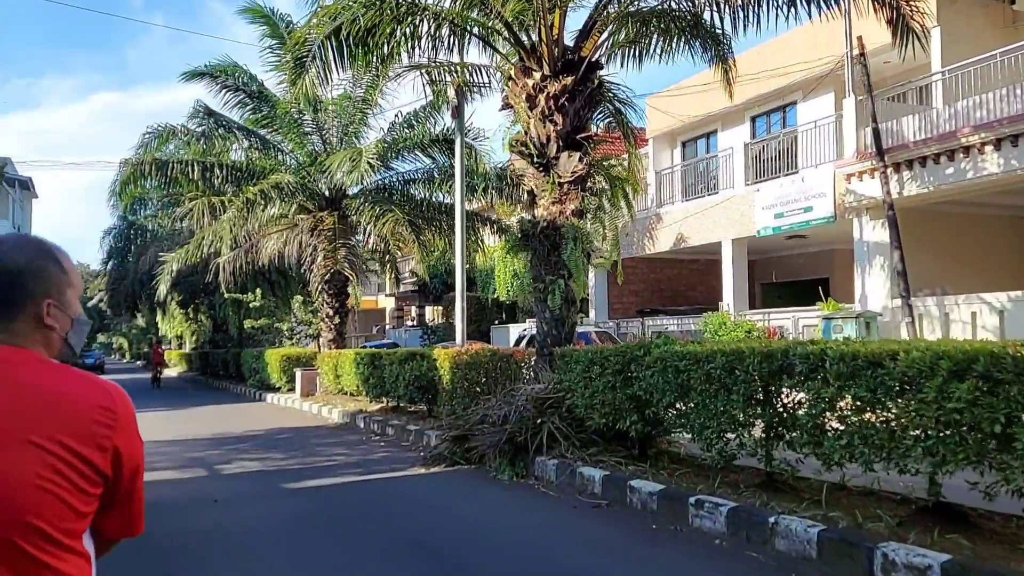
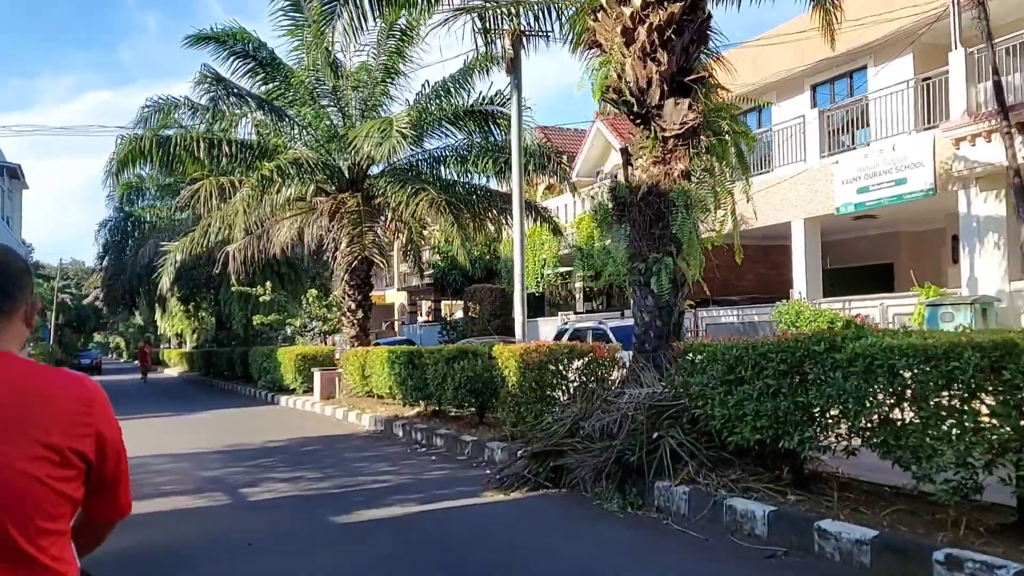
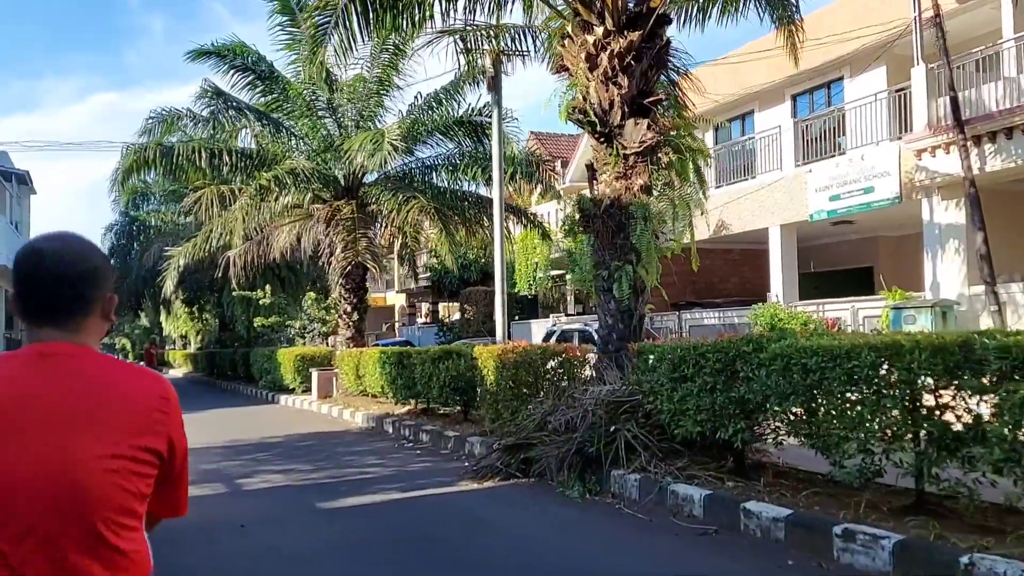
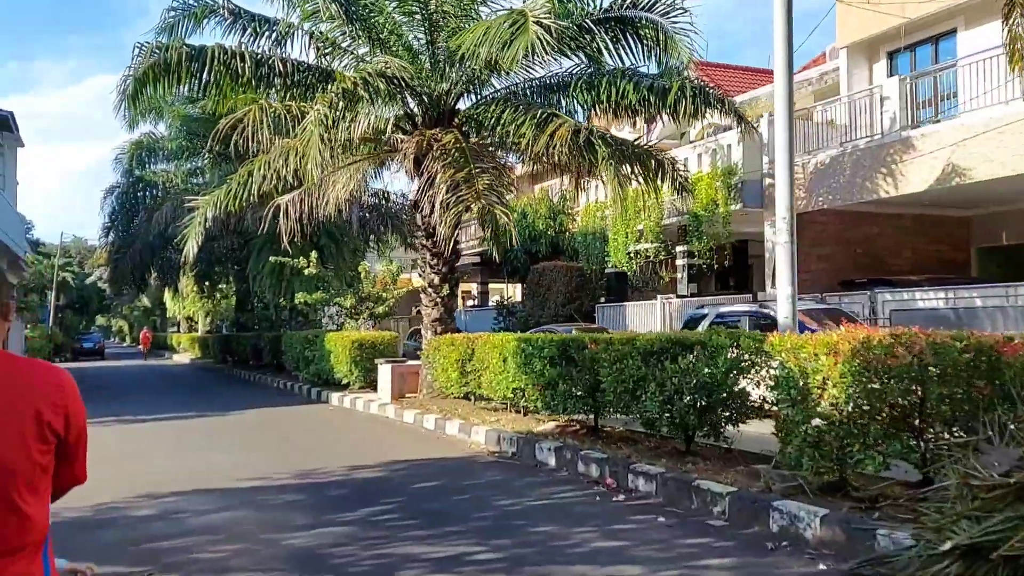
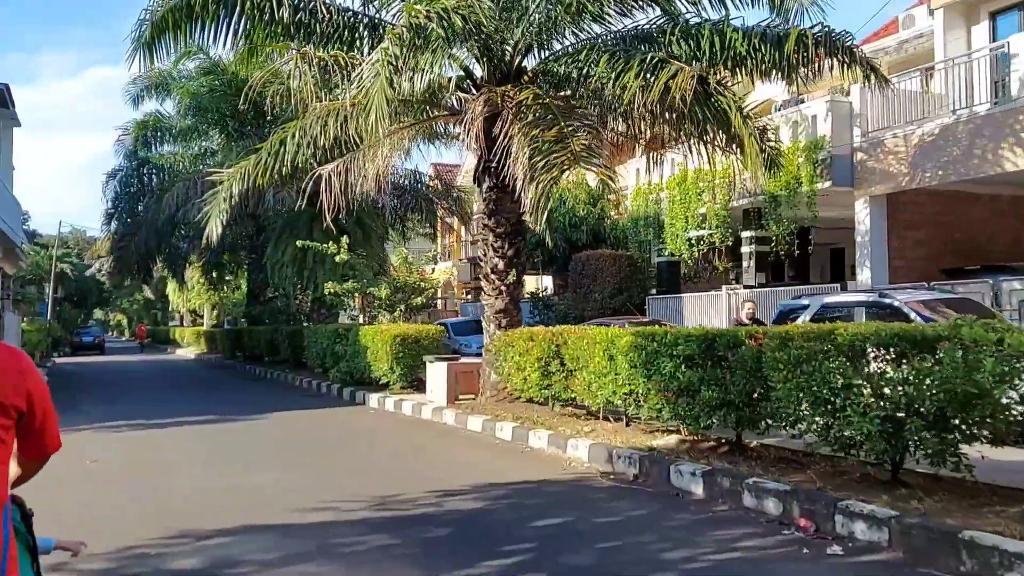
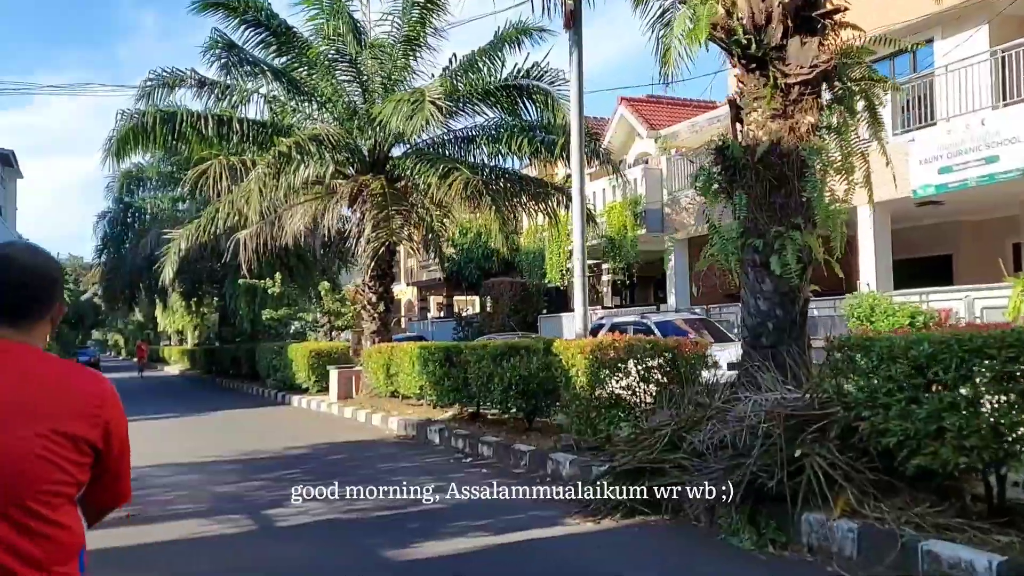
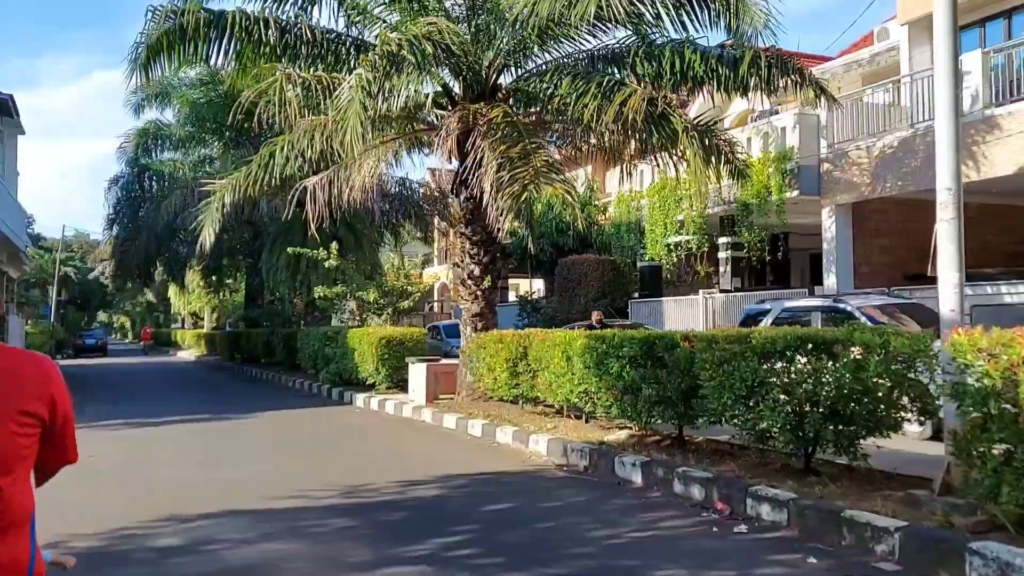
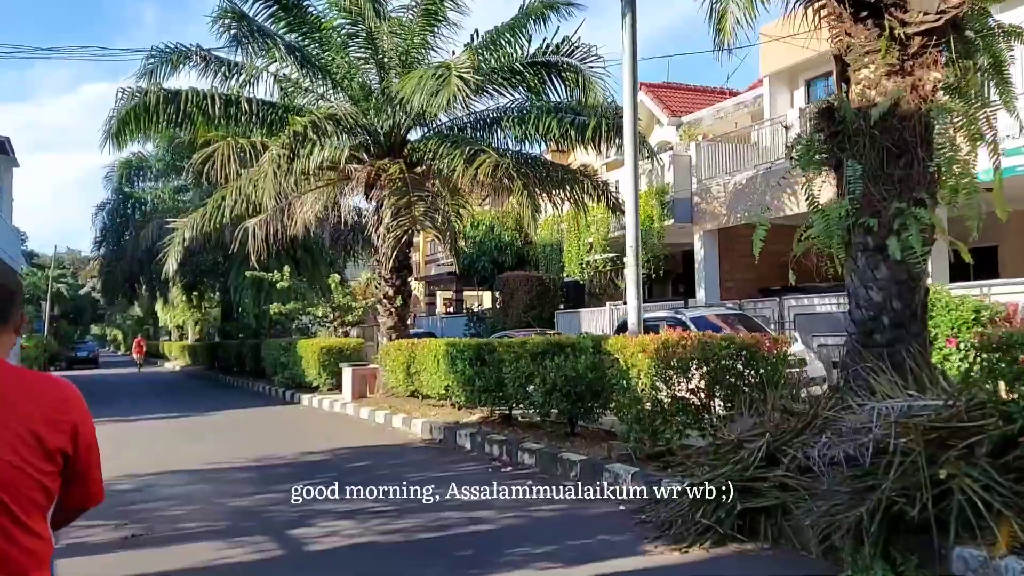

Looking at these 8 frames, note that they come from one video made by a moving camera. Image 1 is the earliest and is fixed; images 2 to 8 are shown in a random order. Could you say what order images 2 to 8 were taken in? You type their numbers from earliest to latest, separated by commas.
3, 2, 6, 8, 4, 7, 5
